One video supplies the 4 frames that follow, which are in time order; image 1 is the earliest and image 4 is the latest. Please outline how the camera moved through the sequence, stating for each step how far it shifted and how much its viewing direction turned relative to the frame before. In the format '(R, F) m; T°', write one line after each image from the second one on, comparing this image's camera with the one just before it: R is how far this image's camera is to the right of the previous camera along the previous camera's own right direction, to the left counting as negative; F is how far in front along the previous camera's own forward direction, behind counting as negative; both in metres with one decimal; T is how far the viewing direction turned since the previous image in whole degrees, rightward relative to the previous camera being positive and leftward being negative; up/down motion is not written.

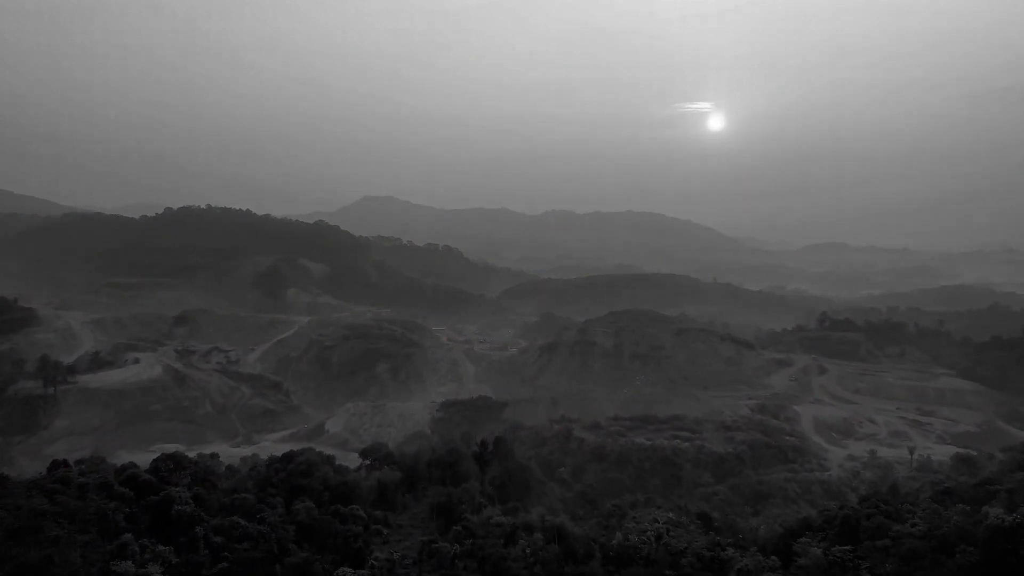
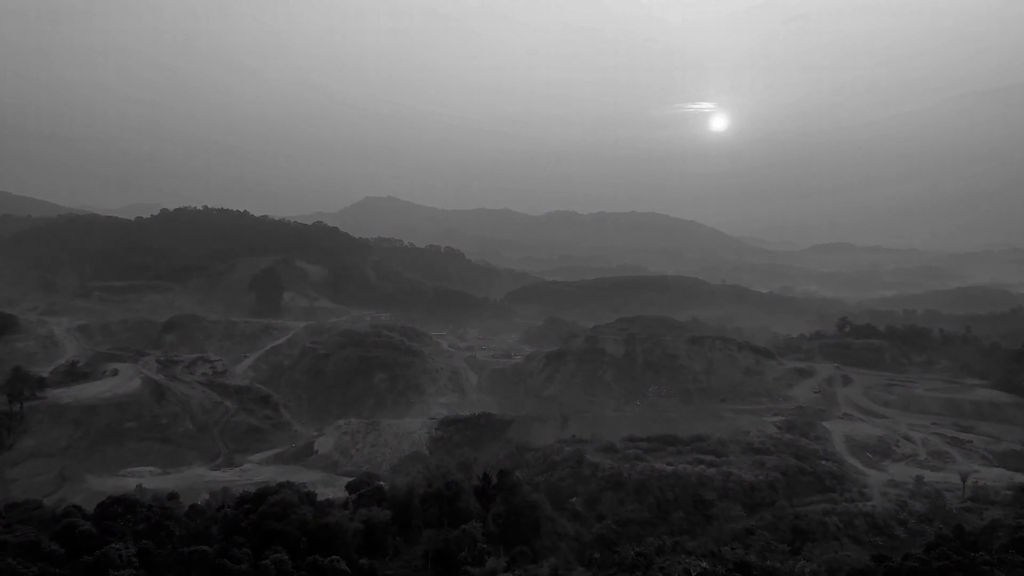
(-0.1, +1.5) m; 0°
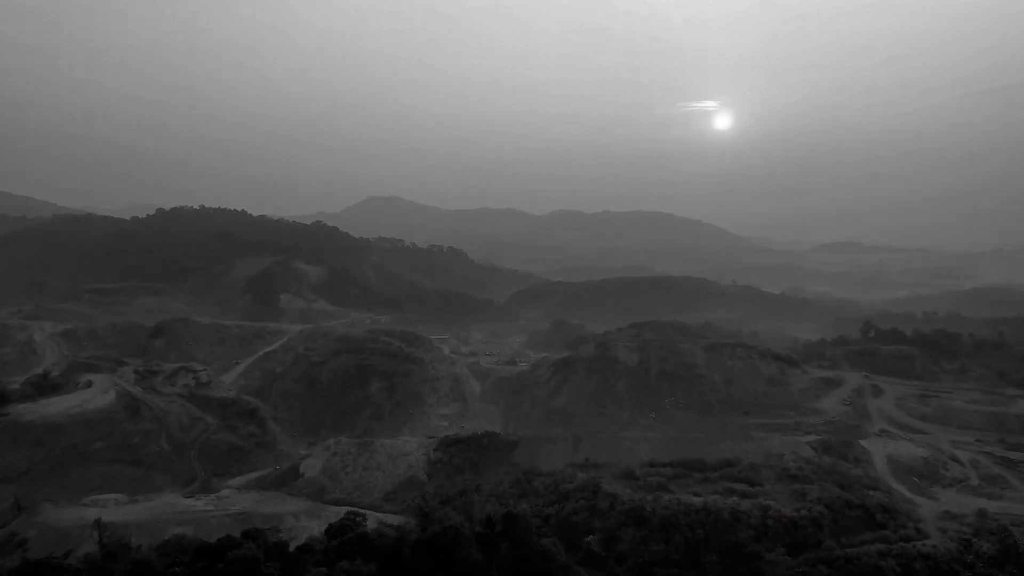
(-0.1, +1.7) m; 0°
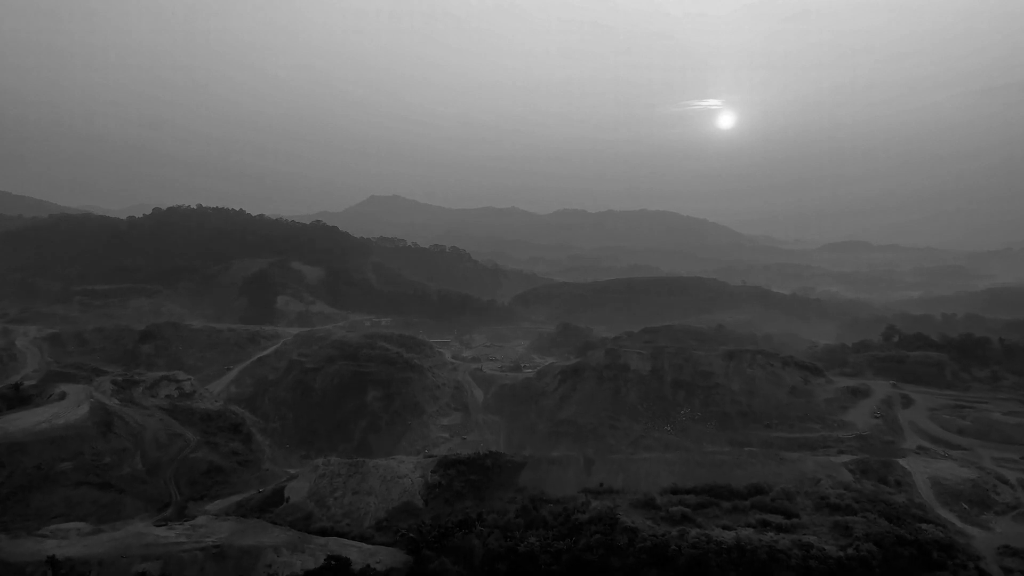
(-0.1, +1.4) m; 0°
